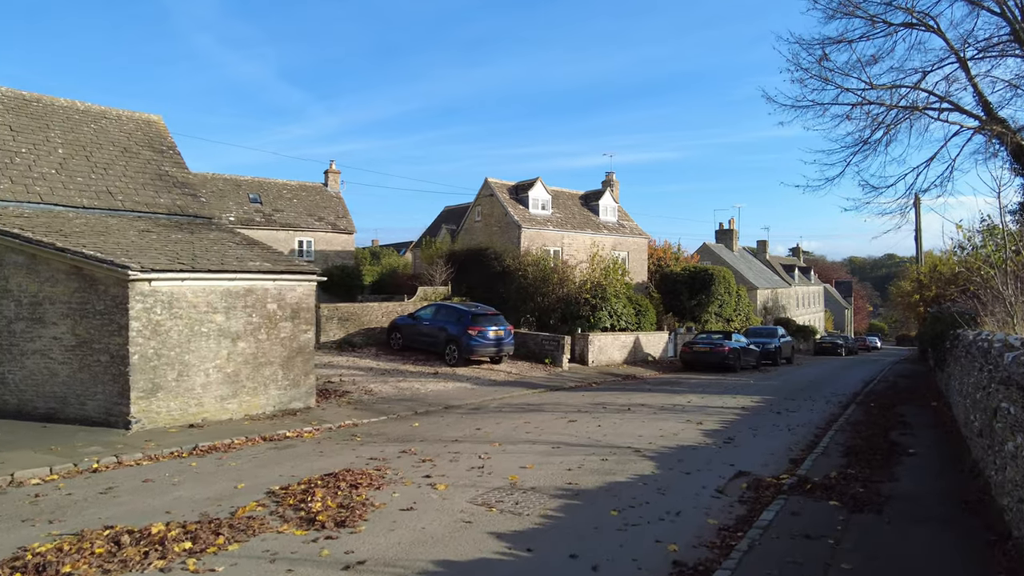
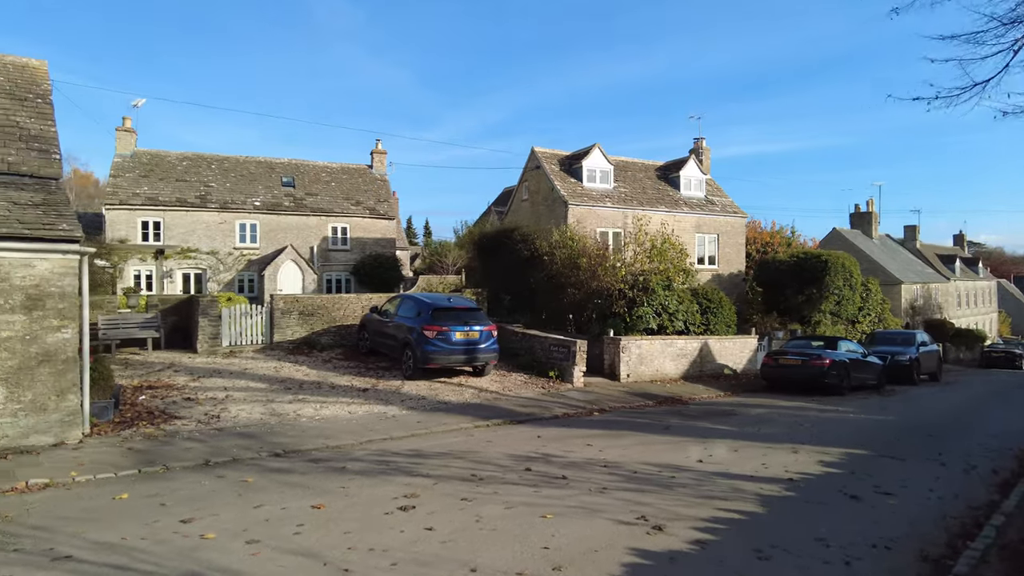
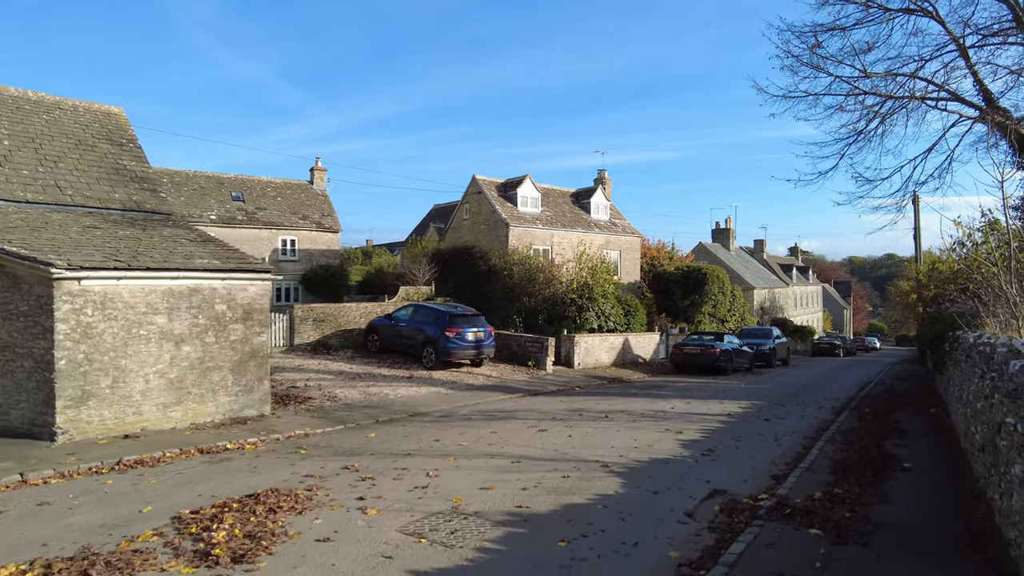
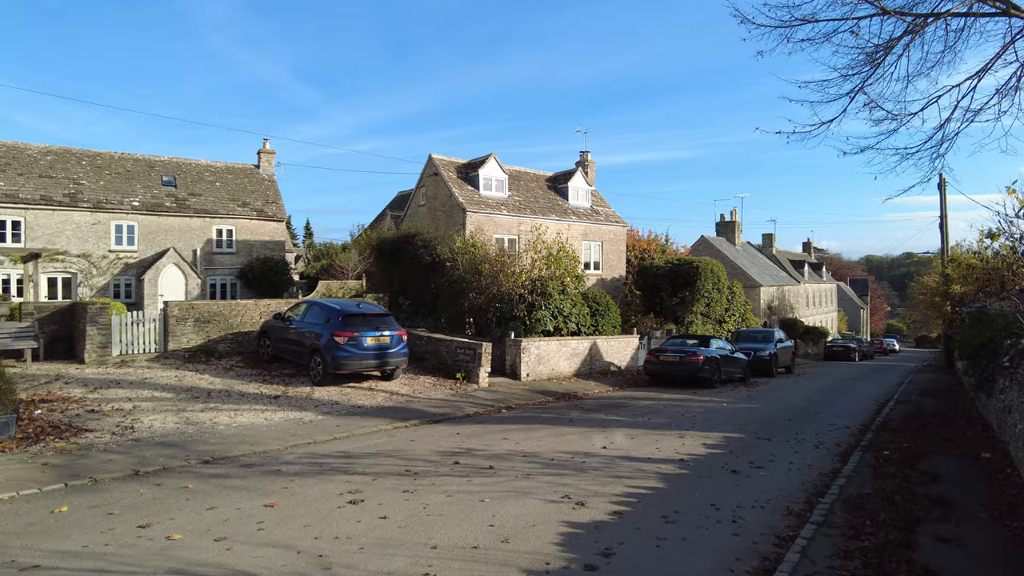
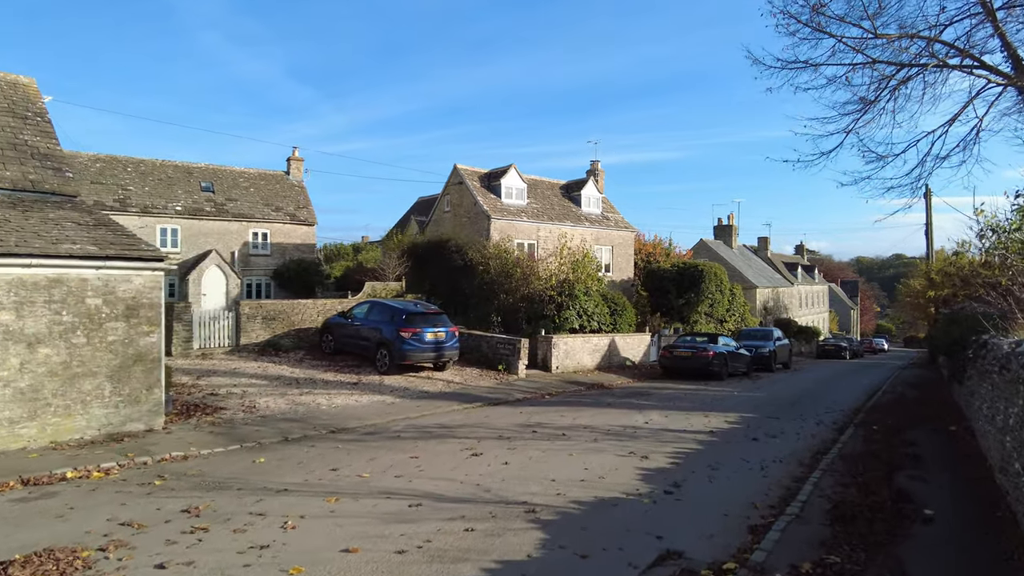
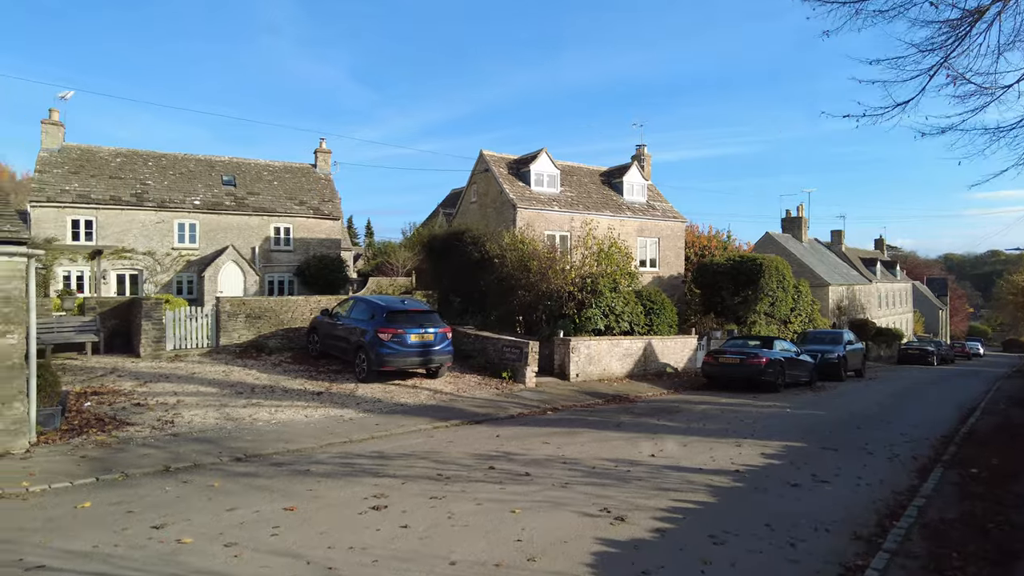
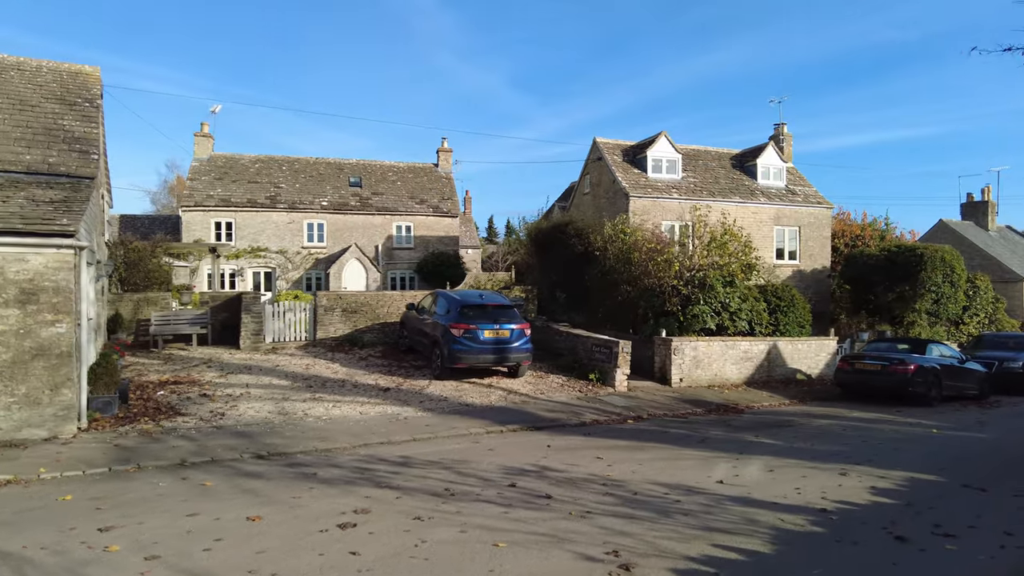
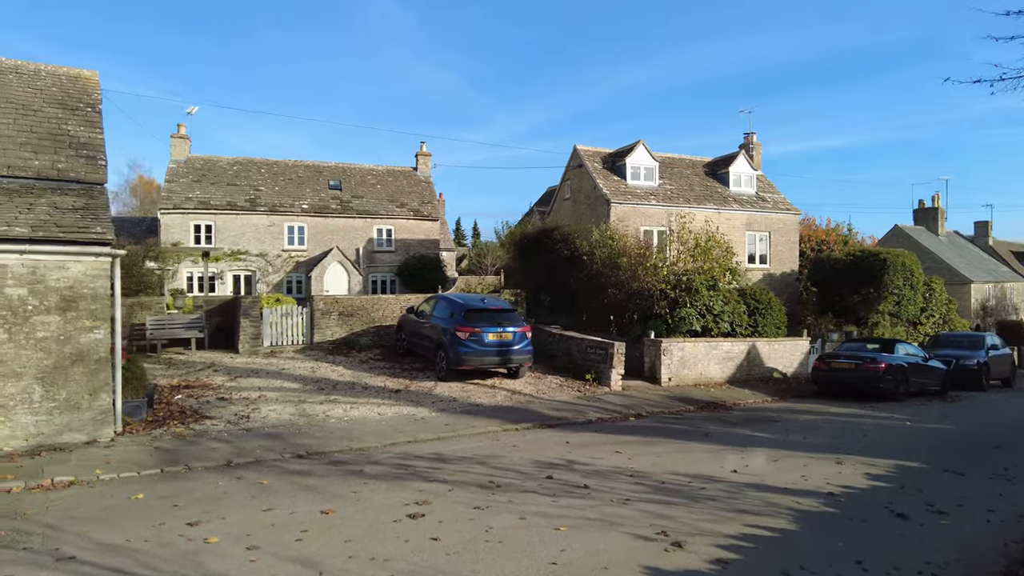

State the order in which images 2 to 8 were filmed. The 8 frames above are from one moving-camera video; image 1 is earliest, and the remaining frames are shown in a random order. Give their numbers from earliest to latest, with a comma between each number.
3, 5, 4, 6, 2, 8, 7
